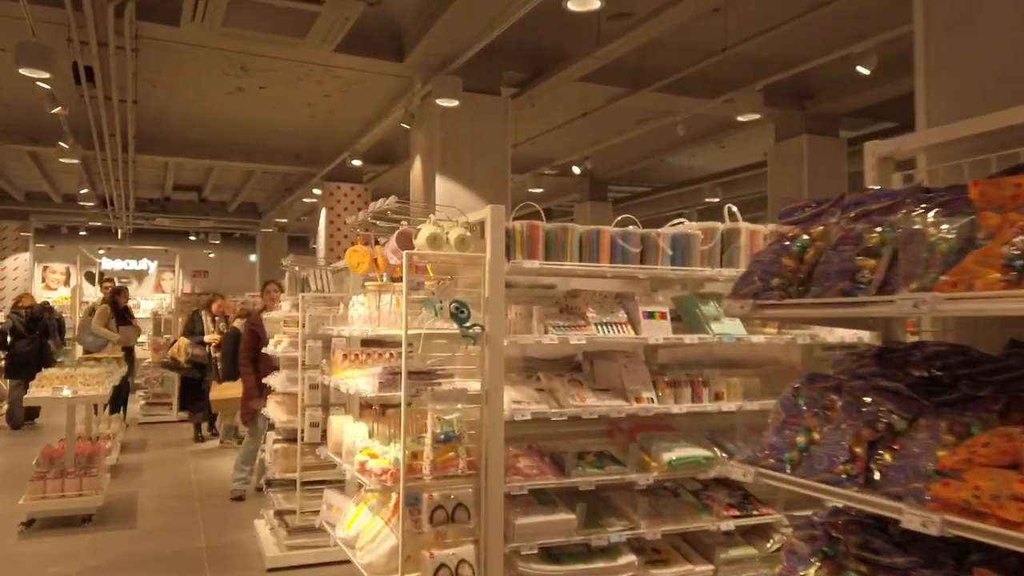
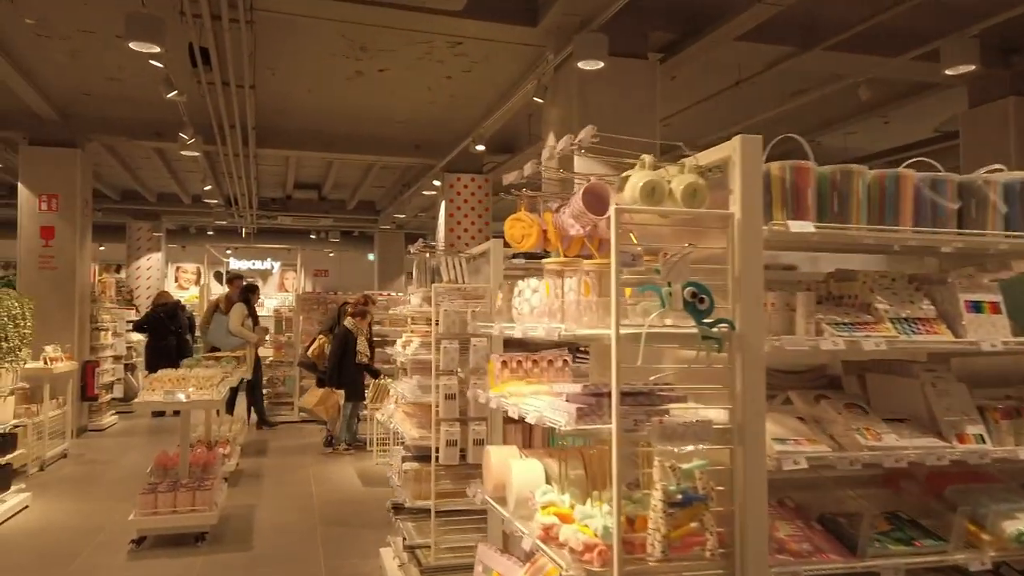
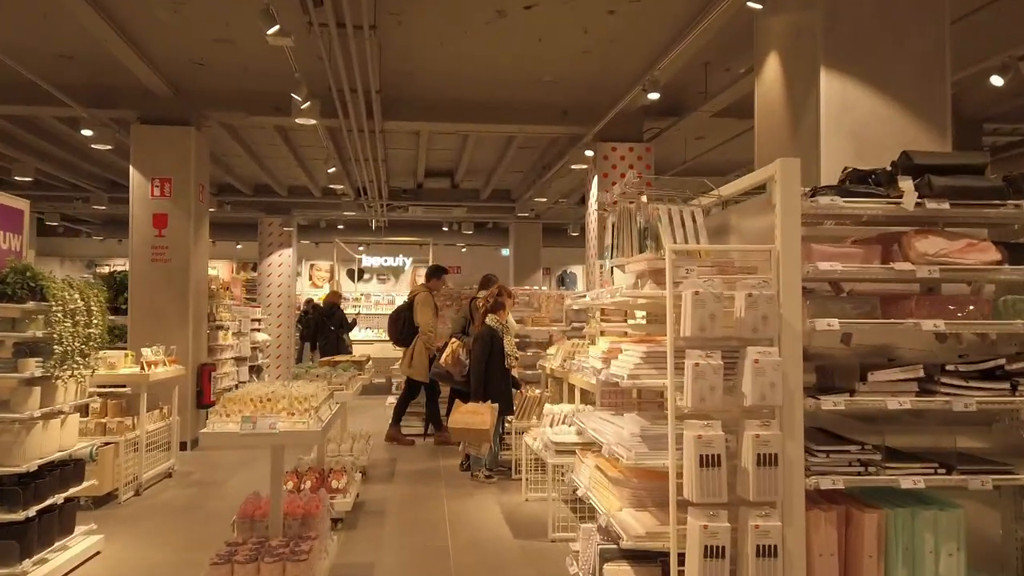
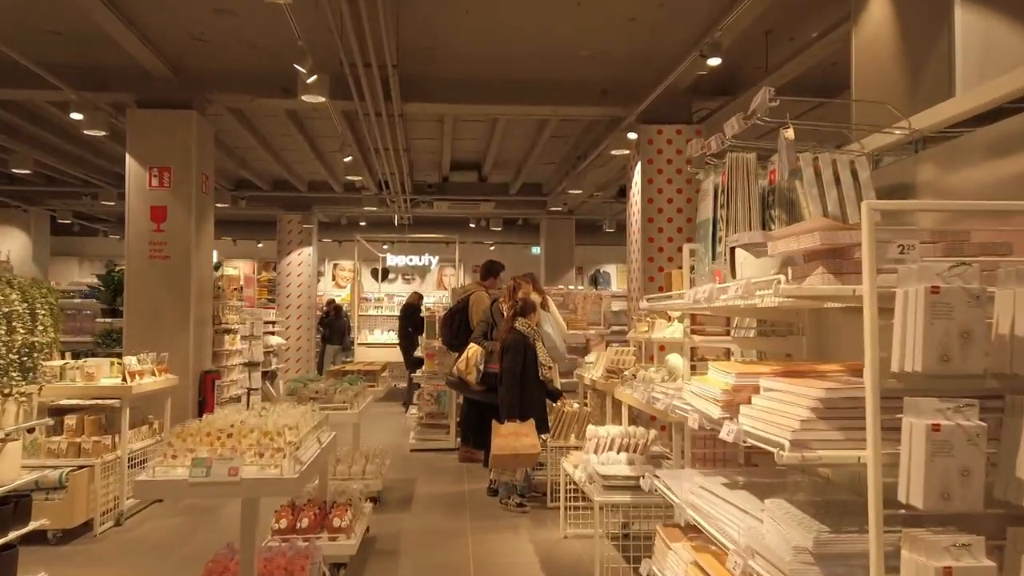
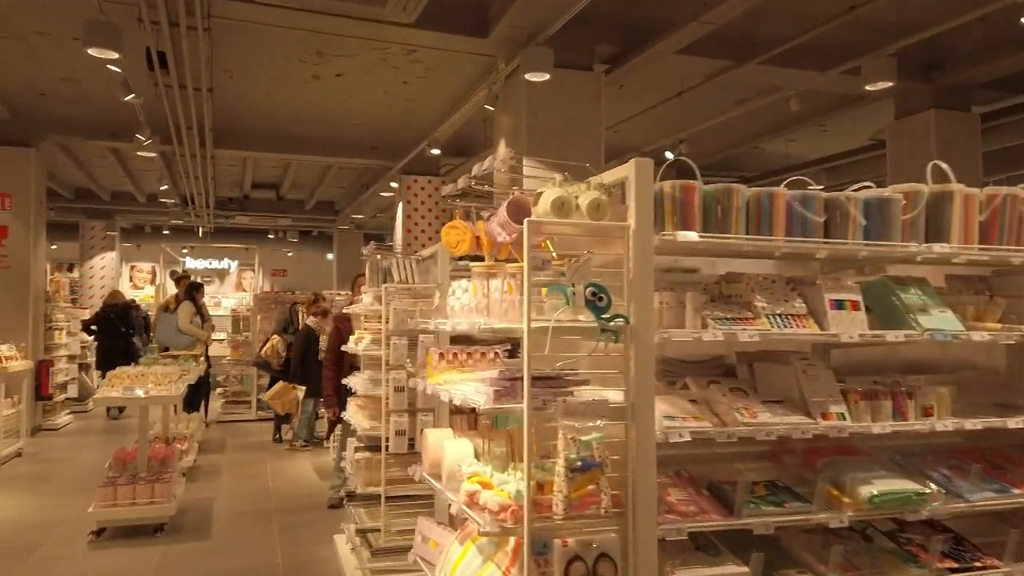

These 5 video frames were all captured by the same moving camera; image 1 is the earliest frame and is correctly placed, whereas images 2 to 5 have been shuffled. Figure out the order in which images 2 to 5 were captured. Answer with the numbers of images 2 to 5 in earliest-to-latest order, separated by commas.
5, 2, 3, 4
